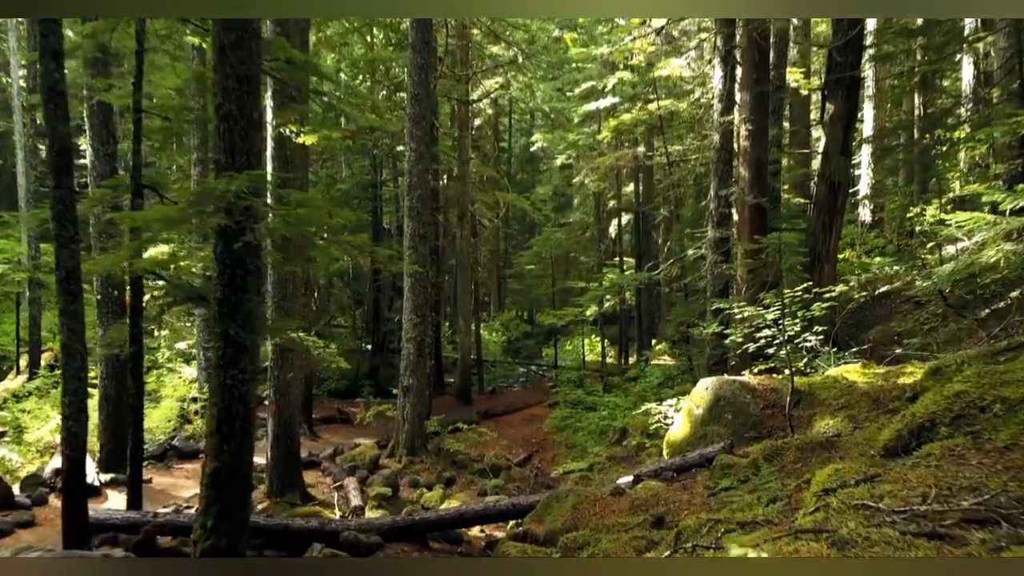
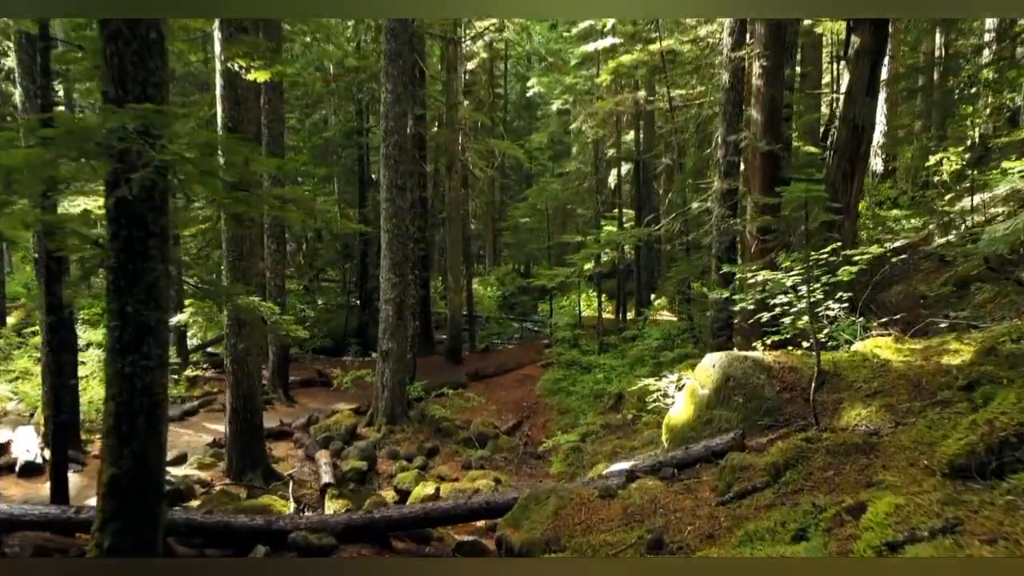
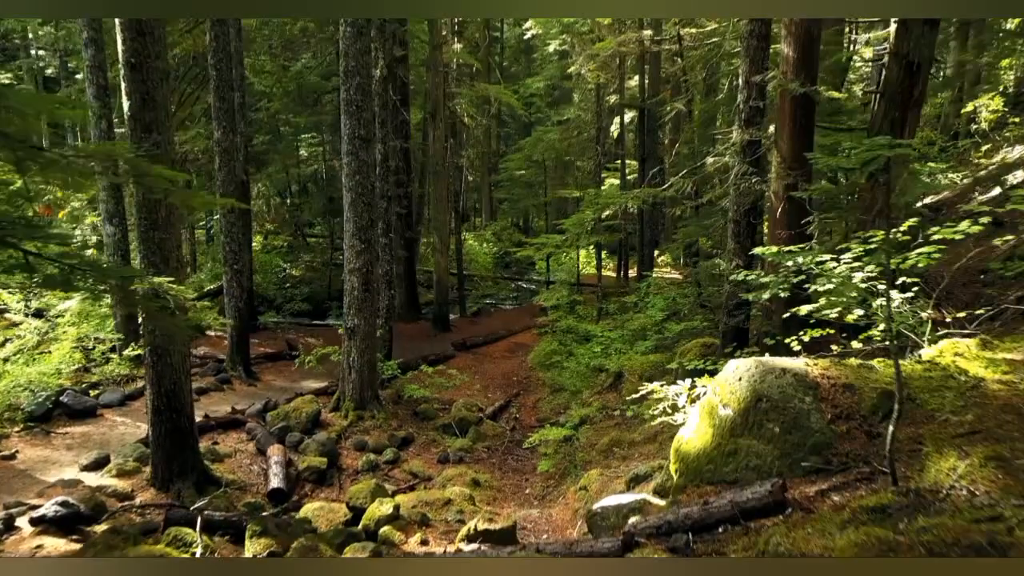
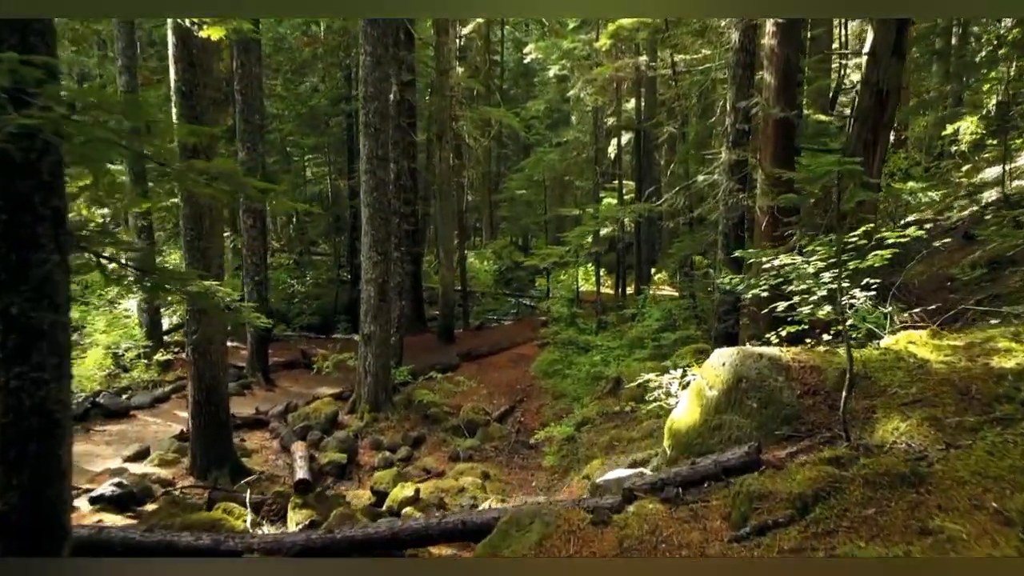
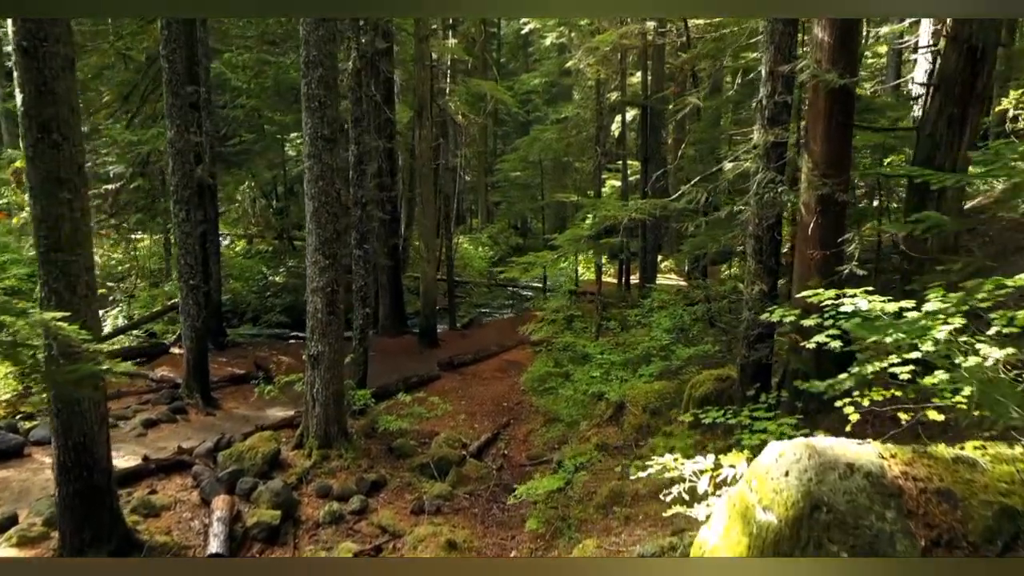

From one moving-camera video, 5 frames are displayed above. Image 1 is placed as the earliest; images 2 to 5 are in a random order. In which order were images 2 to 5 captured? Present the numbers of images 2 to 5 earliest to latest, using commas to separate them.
2, 4, 3, 5
